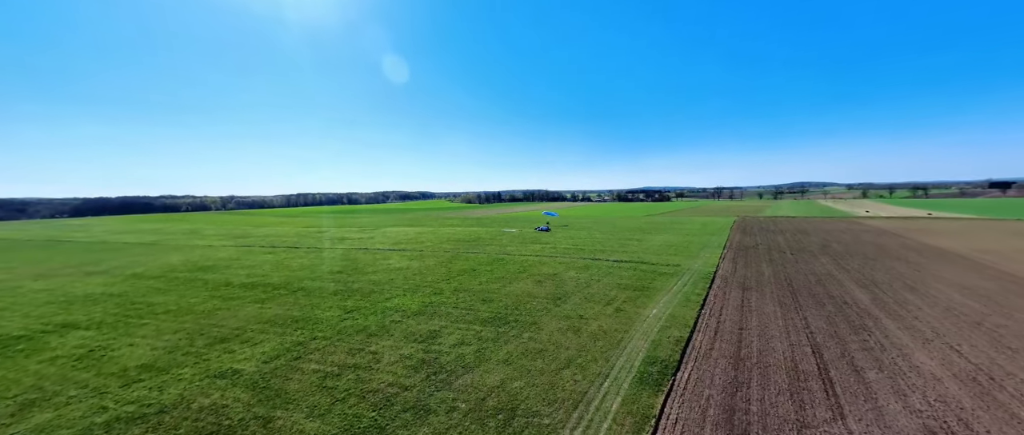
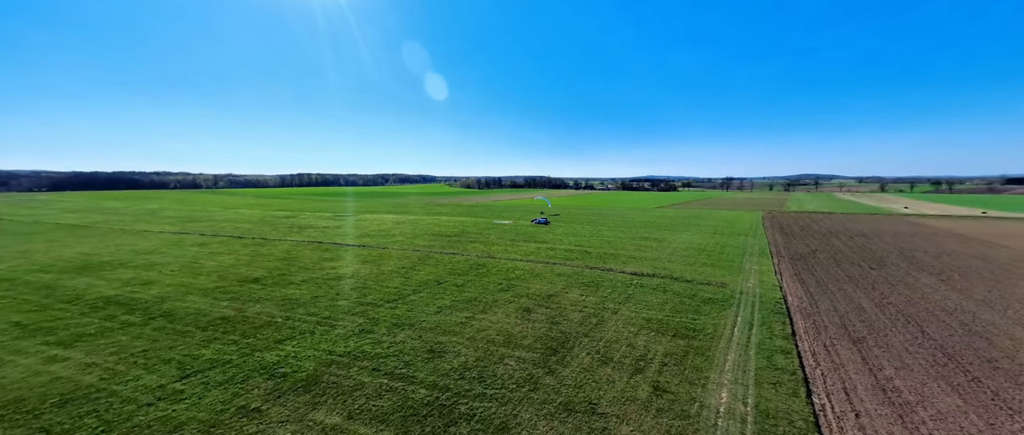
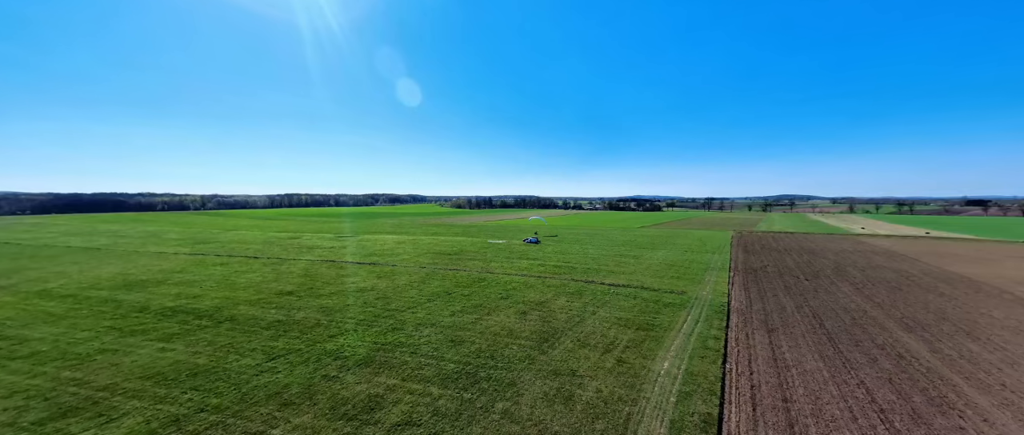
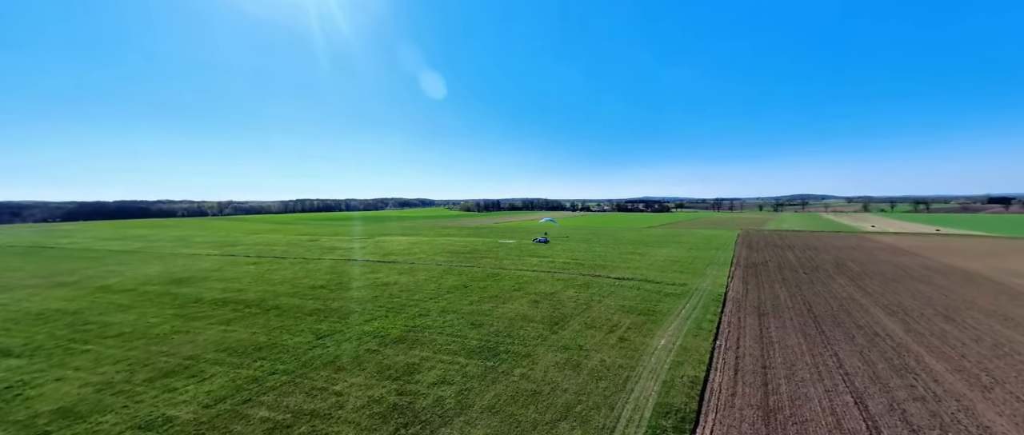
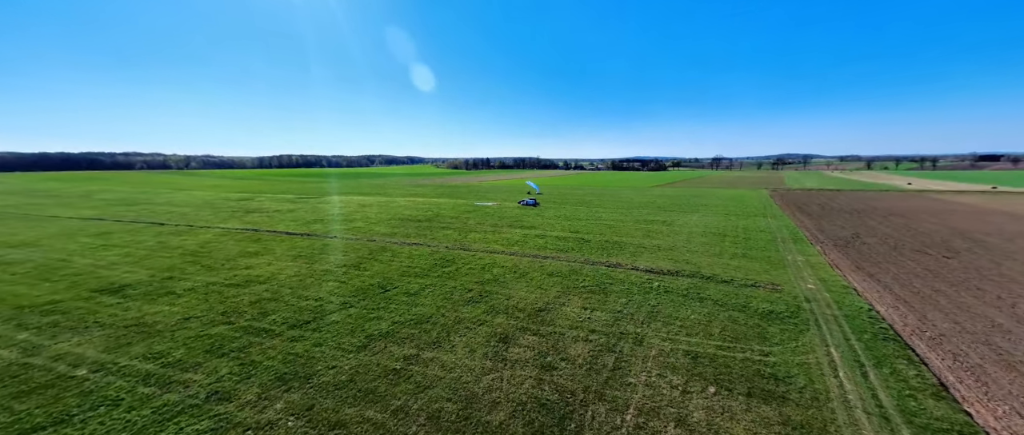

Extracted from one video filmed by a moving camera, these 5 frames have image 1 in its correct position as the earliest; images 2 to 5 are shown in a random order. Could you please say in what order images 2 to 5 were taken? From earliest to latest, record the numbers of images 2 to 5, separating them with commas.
4, 3, 2, 5
